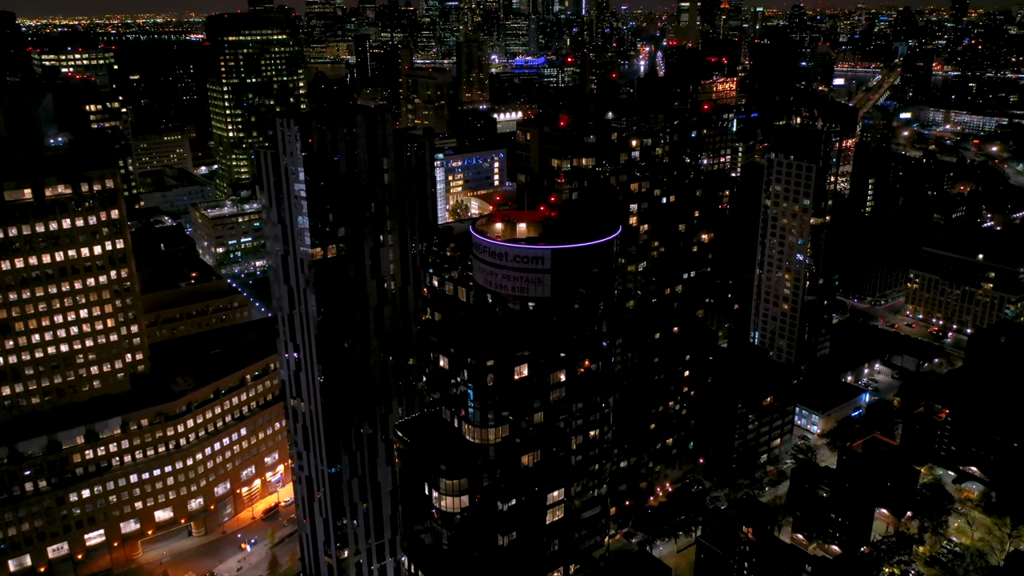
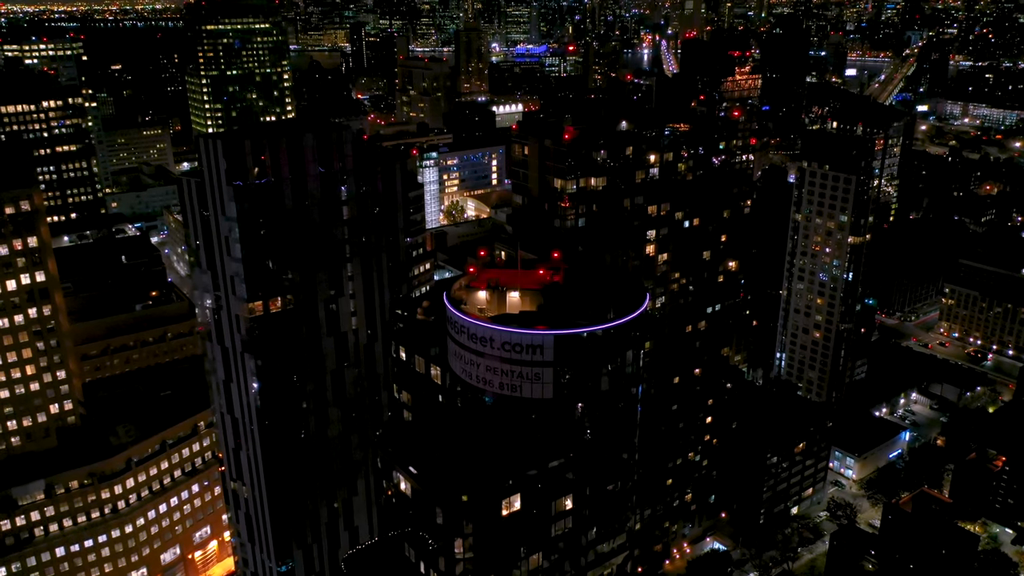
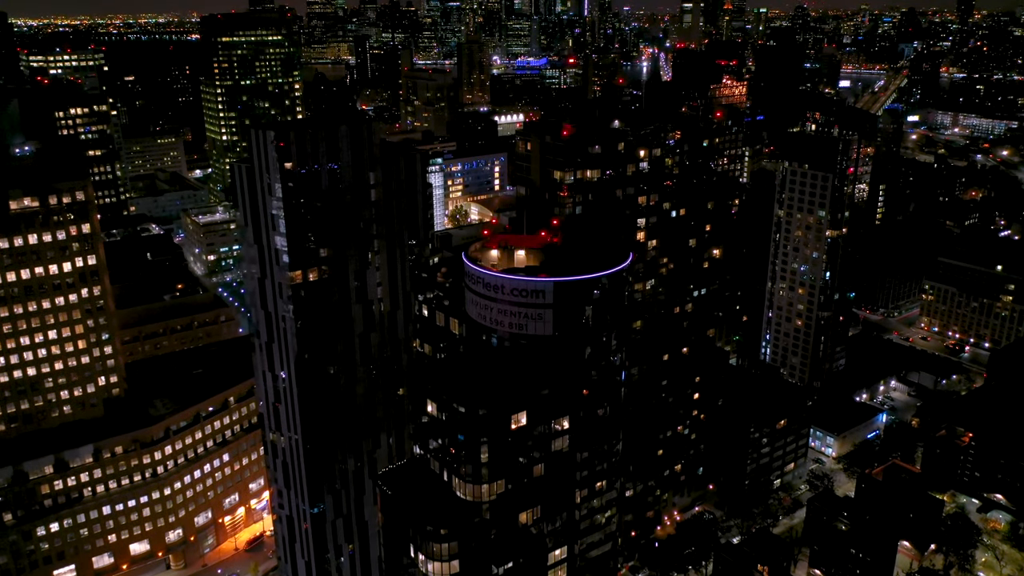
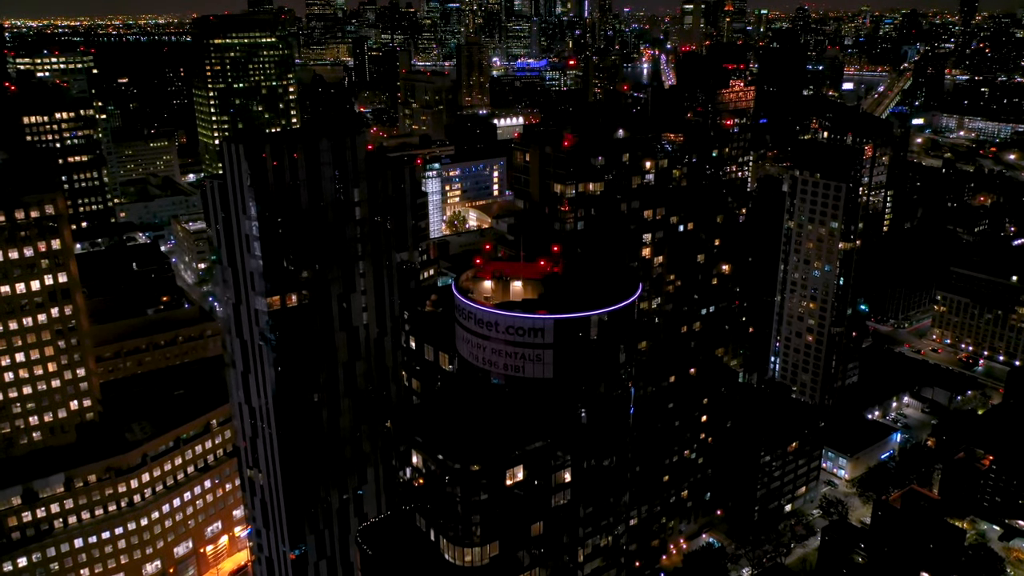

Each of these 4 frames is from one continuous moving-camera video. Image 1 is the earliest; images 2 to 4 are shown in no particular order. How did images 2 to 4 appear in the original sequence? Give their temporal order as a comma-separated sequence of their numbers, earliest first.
3, 4, 2
